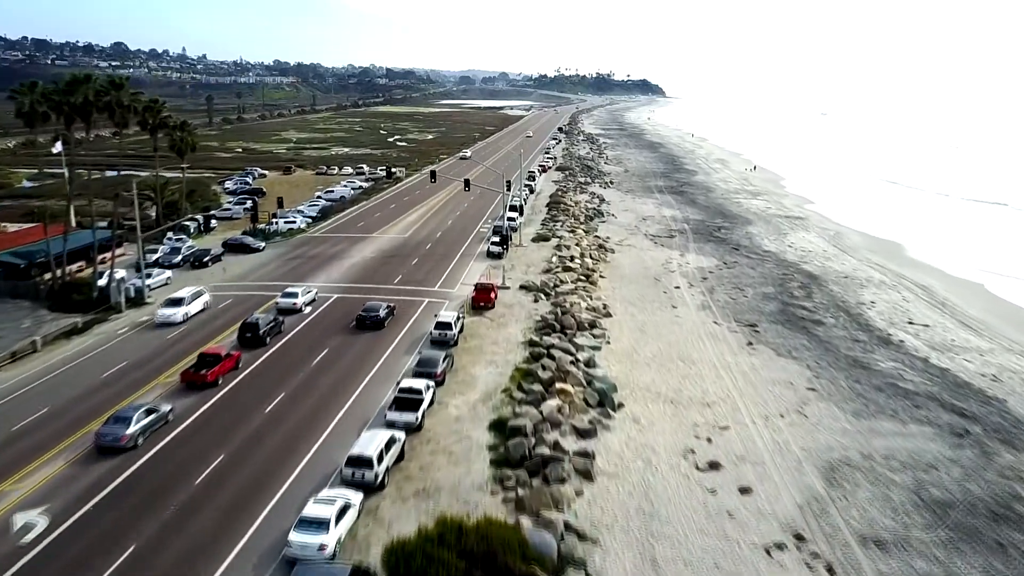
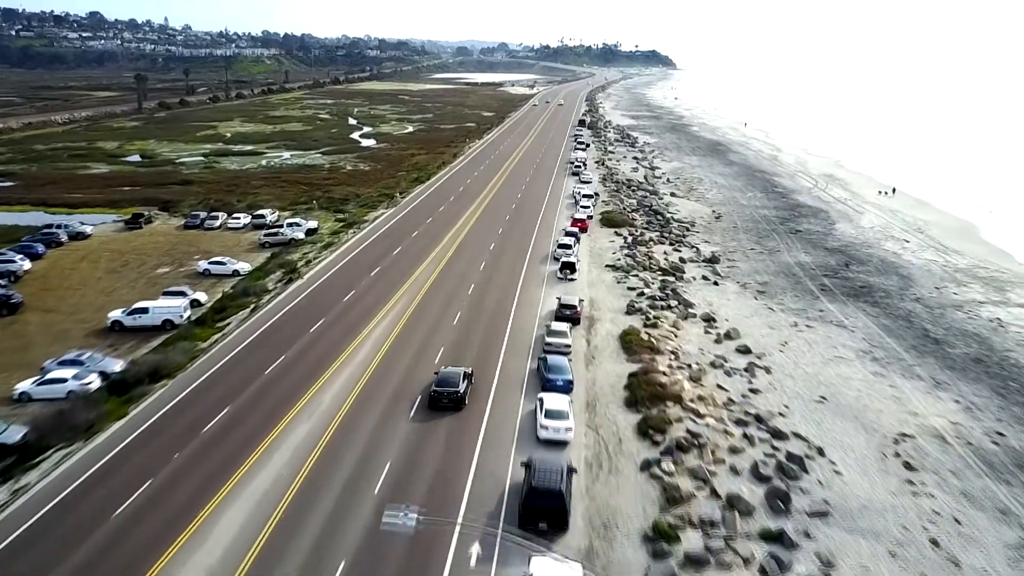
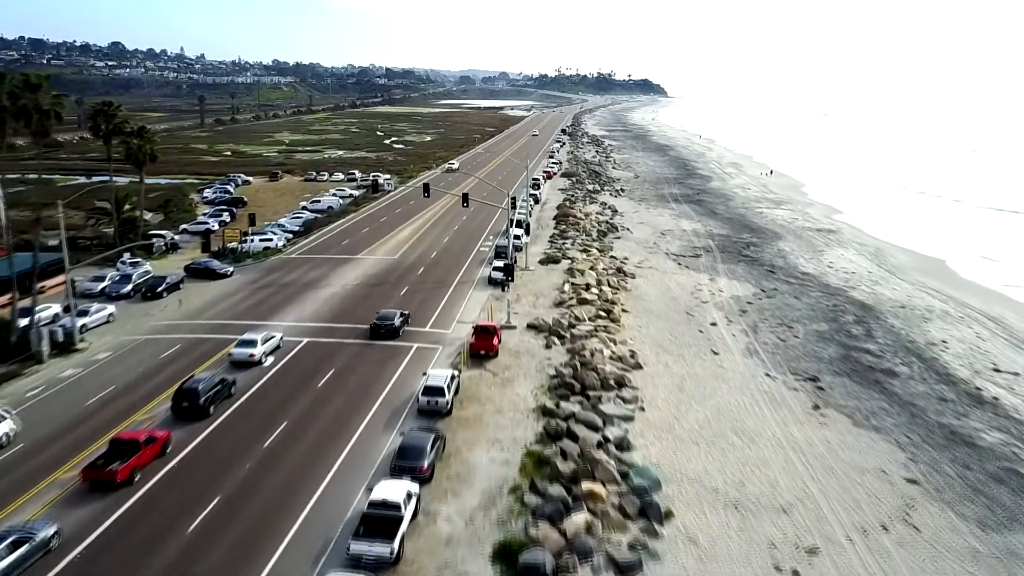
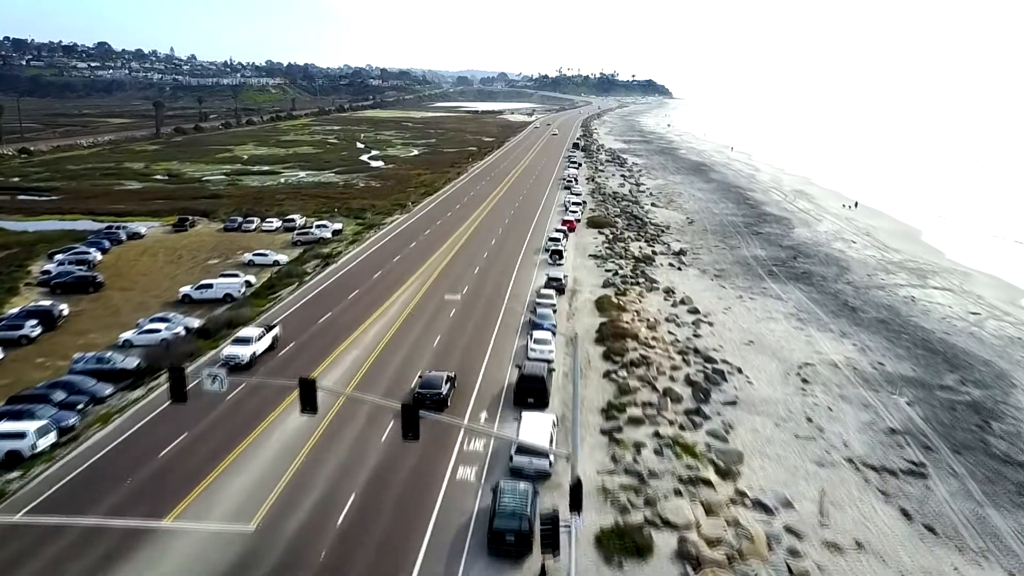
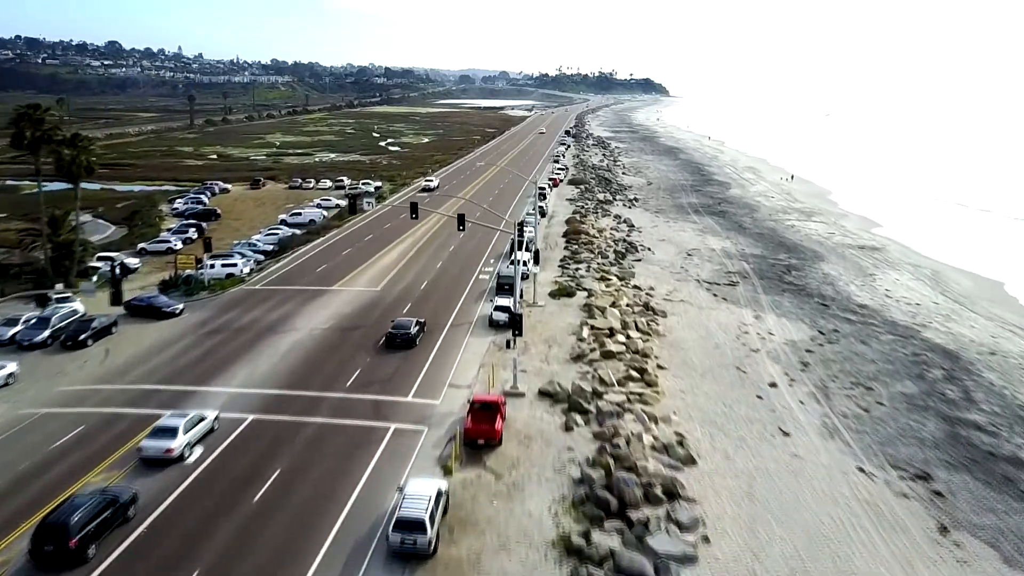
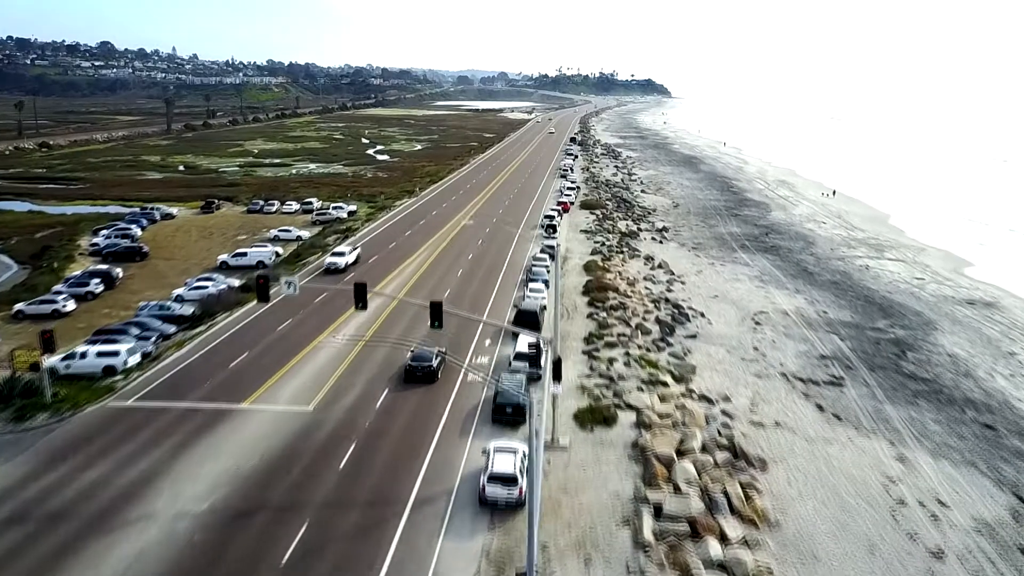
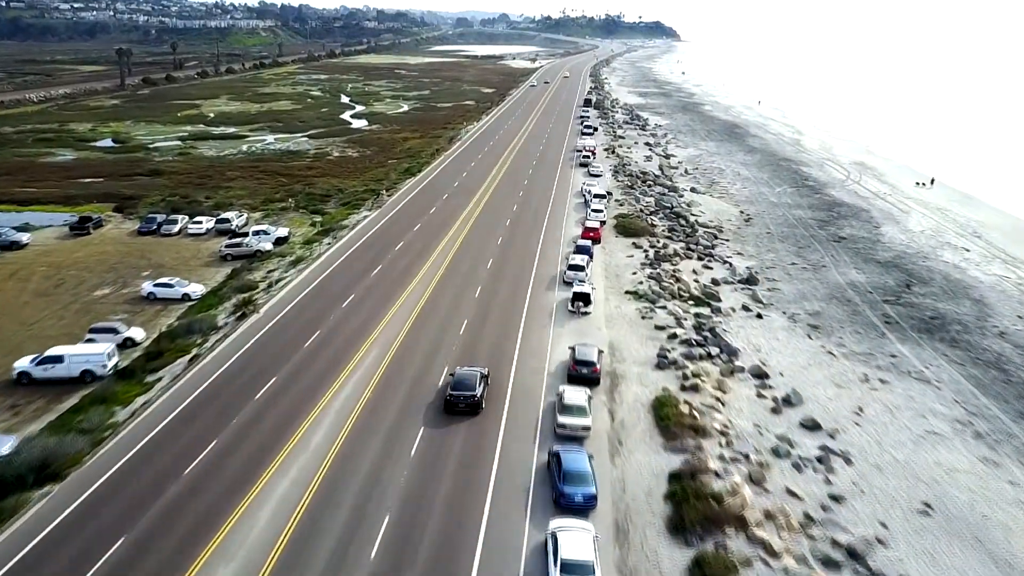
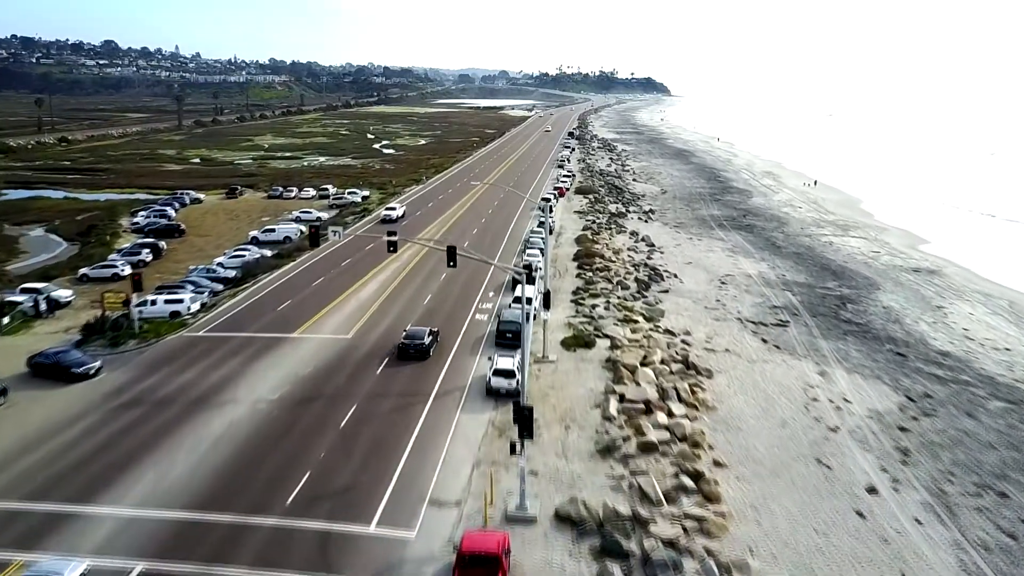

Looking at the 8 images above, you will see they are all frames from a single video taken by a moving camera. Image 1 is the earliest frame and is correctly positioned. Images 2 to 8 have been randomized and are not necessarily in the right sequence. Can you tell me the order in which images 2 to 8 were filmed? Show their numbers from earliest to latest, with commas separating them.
3, 5, 8, 6, 4, 2, 7
